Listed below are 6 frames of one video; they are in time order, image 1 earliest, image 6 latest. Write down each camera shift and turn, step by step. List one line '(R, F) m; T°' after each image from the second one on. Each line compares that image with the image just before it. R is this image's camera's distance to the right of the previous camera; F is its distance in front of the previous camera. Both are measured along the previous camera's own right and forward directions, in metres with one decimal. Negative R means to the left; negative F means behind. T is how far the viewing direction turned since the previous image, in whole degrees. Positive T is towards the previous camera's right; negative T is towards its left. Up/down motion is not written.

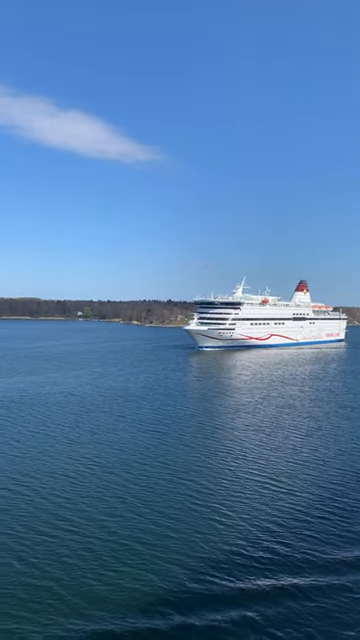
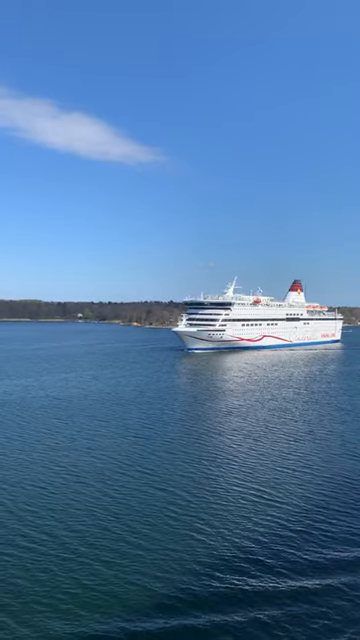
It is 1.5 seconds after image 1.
(+0.9, +0.8) m; 0°
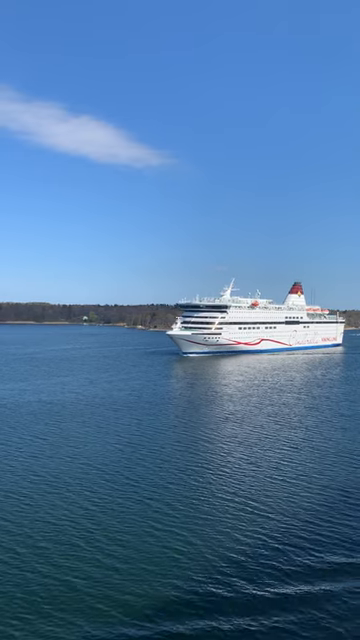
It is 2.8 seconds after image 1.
(+0.7, +0.8) m; -1°
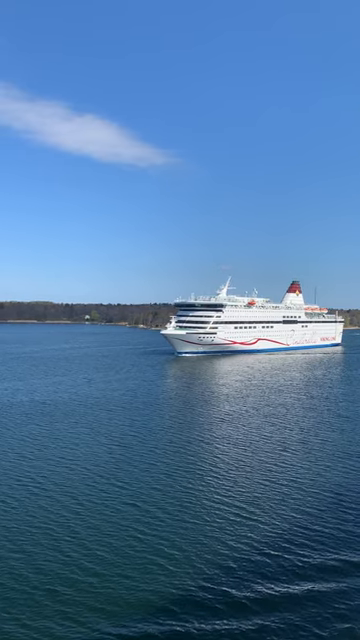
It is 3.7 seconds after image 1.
(+0.5, +0.5) m; 0°
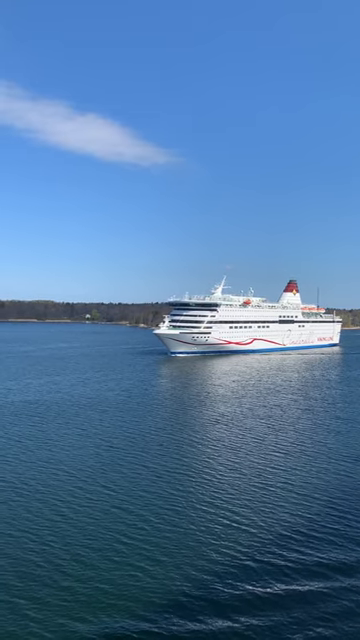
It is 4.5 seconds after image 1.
(+0.5, +0.4) m; 0°
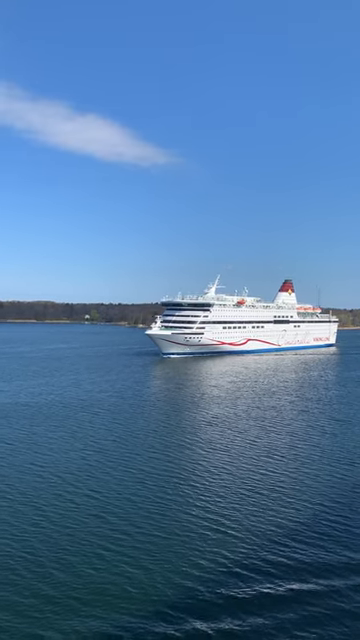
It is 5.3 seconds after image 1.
(+0.5, +0.5) m; 0°
